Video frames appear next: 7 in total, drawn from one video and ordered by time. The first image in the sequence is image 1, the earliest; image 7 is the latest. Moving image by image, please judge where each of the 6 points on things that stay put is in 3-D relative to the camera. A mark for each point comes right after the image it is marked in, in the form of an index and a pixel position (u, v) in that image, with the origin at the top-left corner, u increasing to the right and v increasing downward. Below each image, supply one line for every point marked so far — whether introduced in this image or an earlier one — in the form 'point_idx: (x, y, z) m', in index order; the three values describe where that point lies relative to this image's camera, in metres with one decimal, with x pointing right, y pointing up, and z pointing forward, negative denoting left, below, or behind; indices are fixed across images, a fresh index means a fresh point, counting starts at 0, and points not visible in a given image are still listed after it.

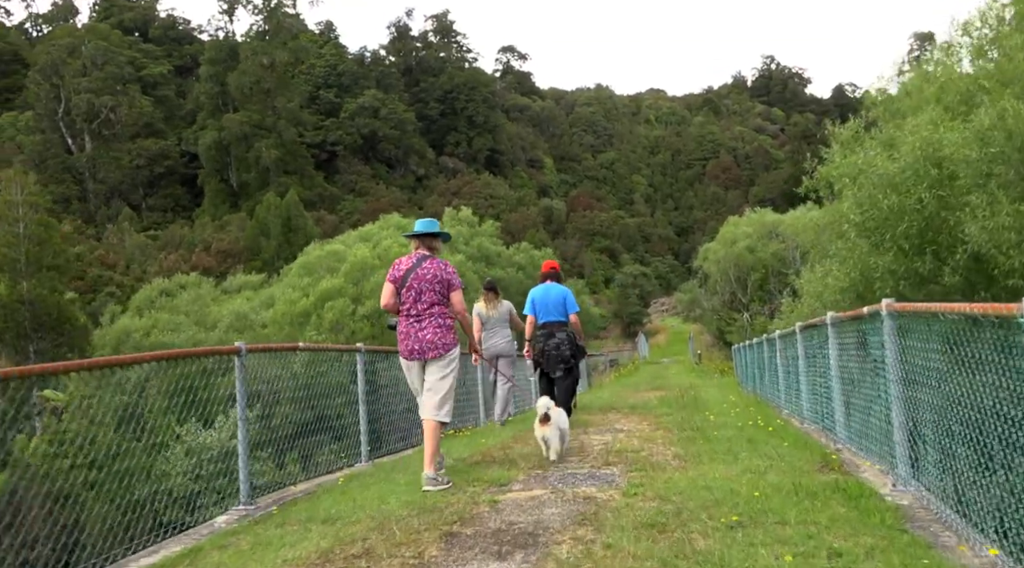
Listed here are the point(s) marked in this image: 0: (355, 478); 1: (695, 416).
0: (-1.2, -1.5, +6.5) m
1: (+2.1, -1.5, +9.6) m
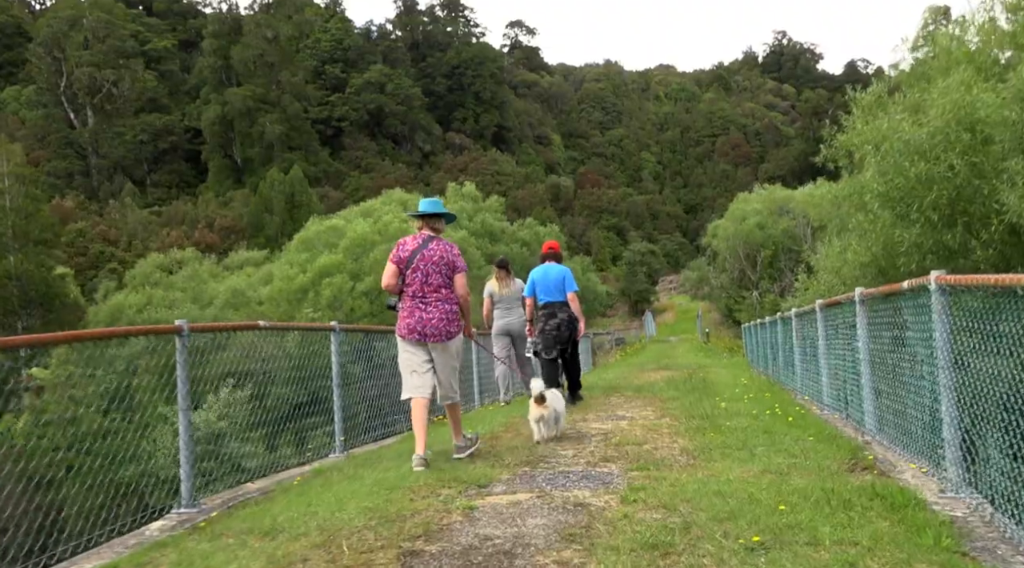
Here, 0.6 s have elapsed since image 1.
0: (-1.3, -1.3, +5.8) m
1: (+2.0, -1.3, +8.8) m
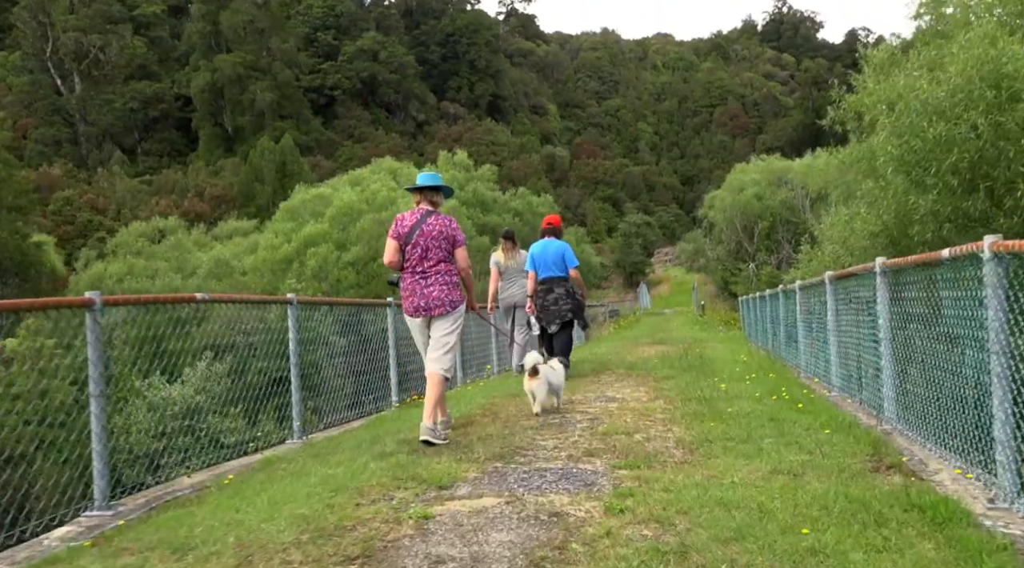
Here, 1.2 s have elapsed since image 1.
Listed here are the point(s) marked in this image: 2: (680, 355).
0: (-1.5, -1.1, +5.1) m
1: (+1.9, -1.0, +8.1) m
2: (+2.6, -1.1, +13.2) m
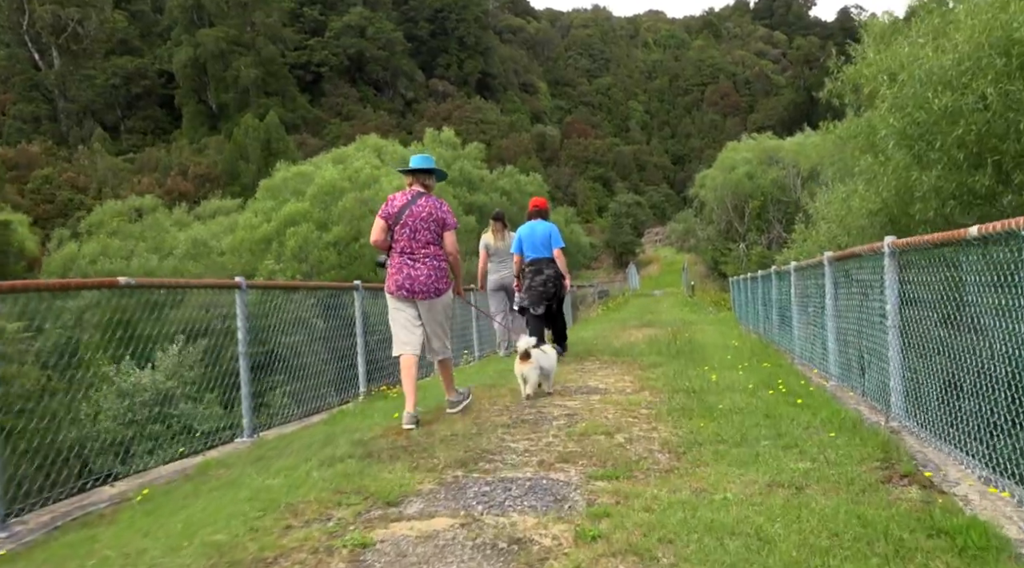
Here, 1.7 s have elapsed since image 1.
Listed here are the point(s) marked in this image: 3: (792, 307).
0: (-1.7, -1.0, +4.5) m
1: (+1.6, -0.8, +7.6) m
2: (+2.3, -0.8, +12.6) m
3: (+3.4, -0.3, +10.1) m
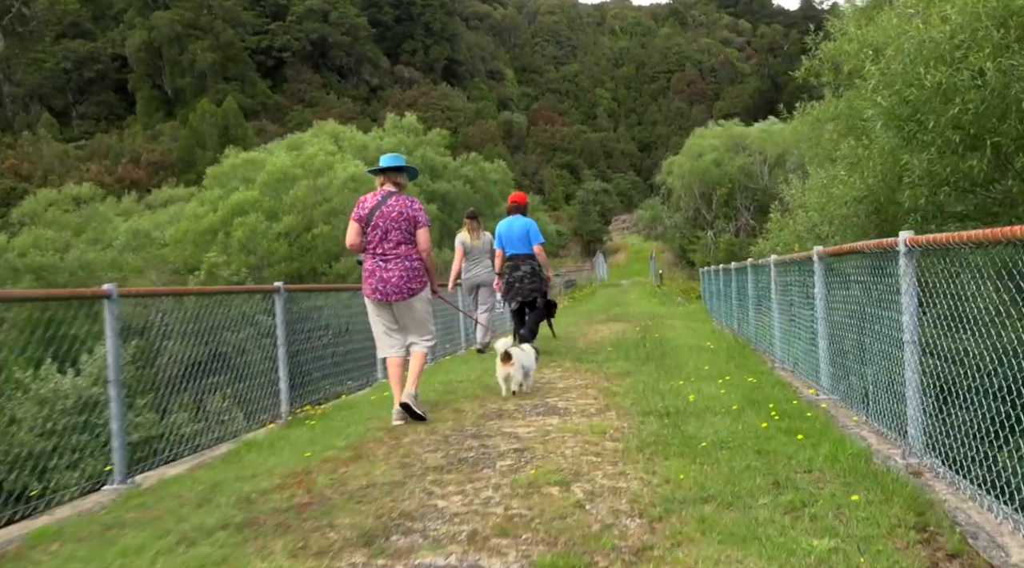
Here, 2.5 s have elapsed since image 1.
0: (-2.0, -1.1, +3.4) m
1: (+1.2, -0.8, +6.6) m
2: (+1.7, -0.8, +11.7) m
3: (+2.9, -0.2, +9.2) m
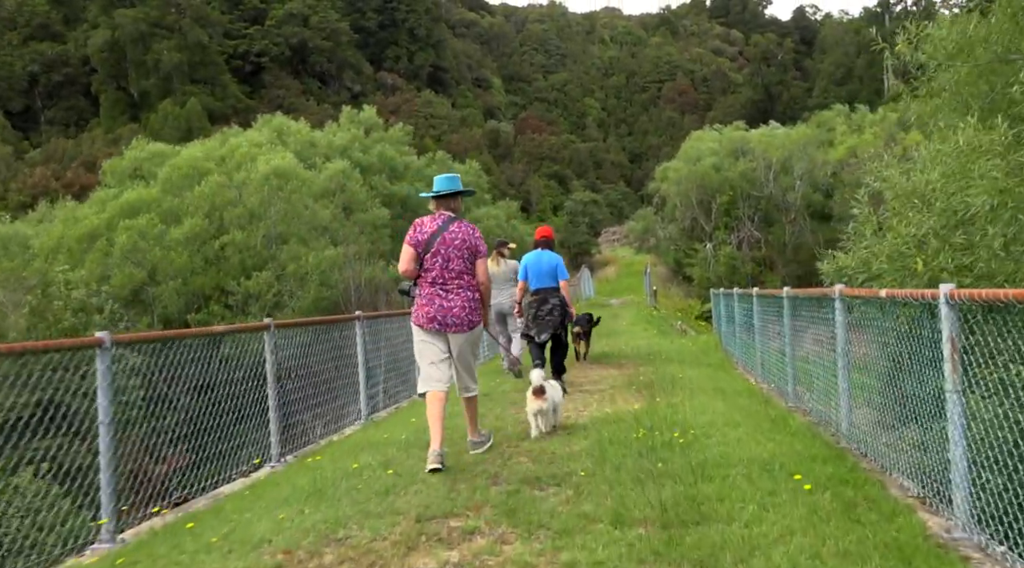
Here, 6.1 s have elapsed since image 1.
0: (-2.6, -1.3, -1.5) m
1: (+0.5, -1.1, +1.7) m
2: (+0.9, -1.1, +6.8) m
3: (+2.2, -0.6, +4.3) m
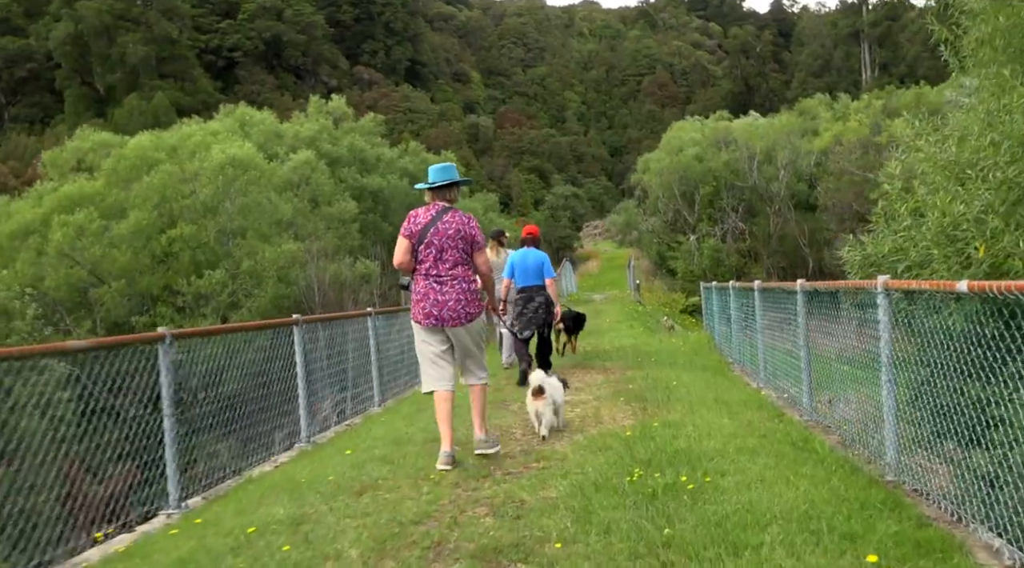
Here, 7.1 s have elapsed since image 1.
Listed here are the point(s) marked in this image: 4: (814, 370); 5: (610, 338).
0: (-2.7, -1.3, -2.9) m
1: (+0.4, -1.1, +0.4) m
2: (+0.7, -1.1, +5.5) m
3: (+2.0, -0.5, +3.0) m
4: (+2.5, -0.7, +7.0) m
5: (+1.7, -1.0, +14.0) m
